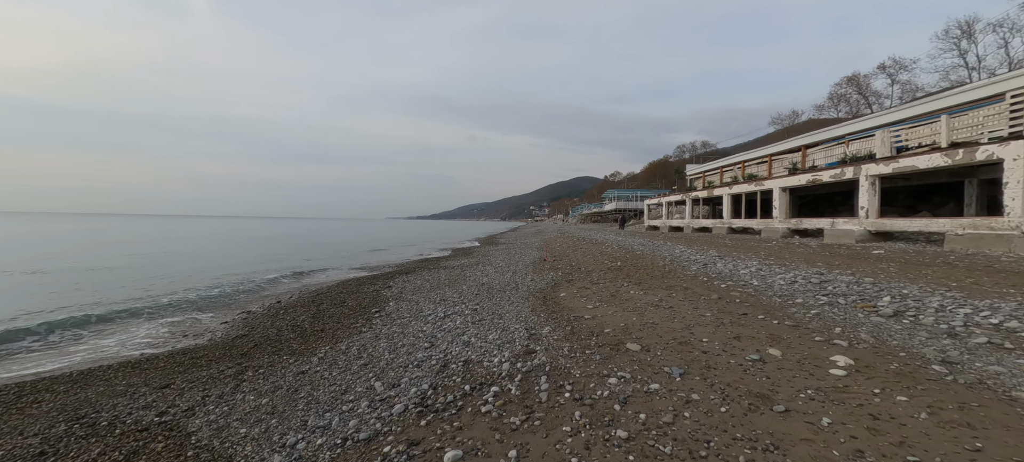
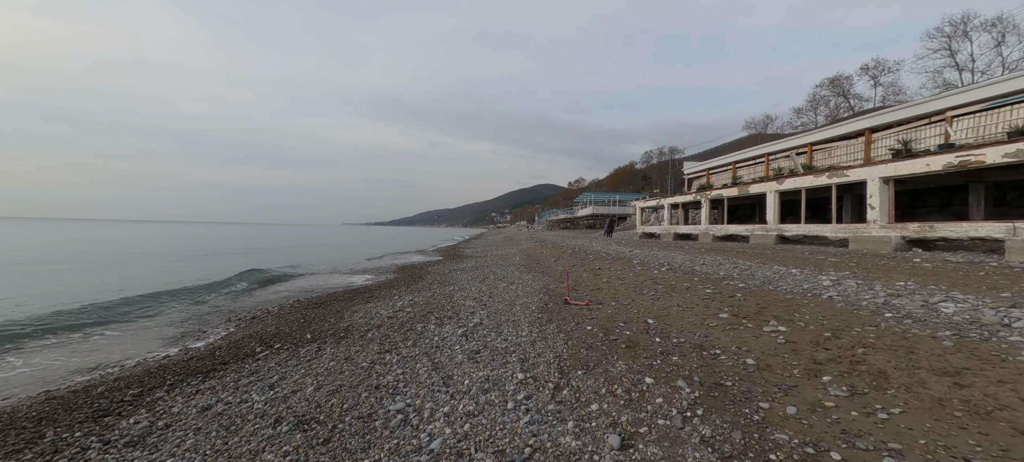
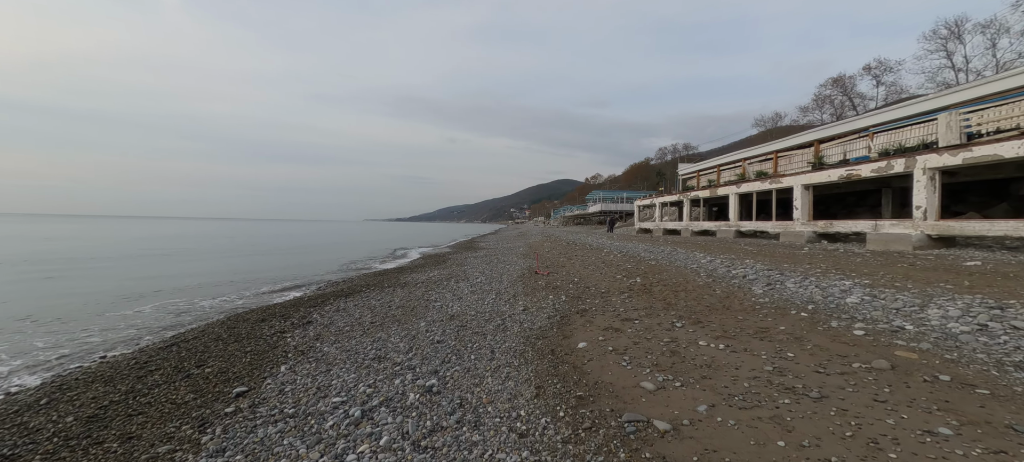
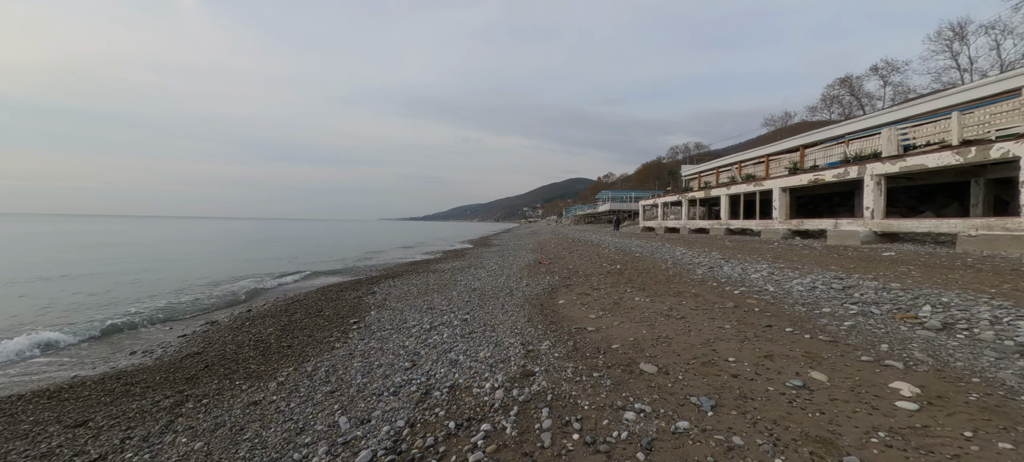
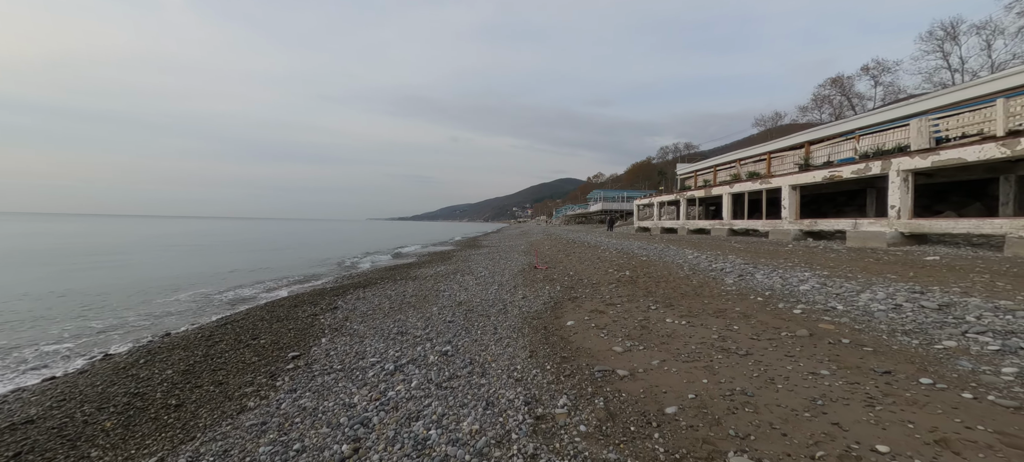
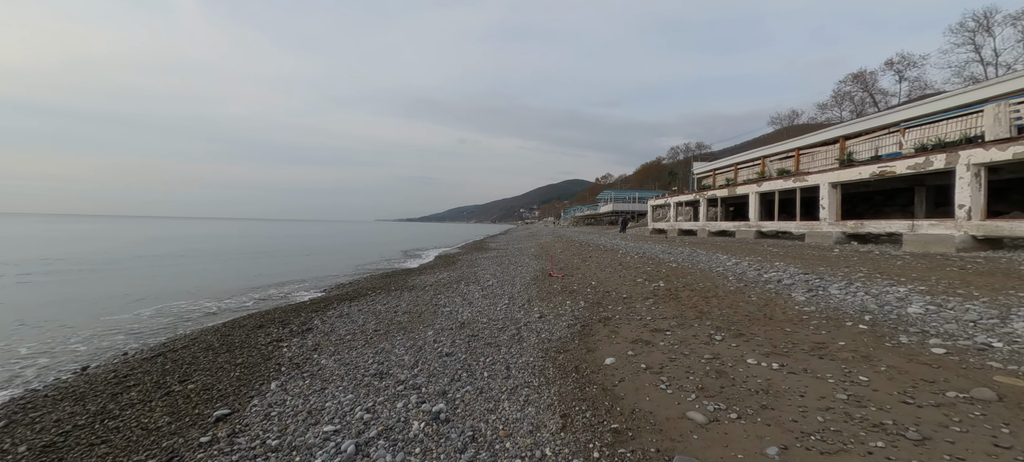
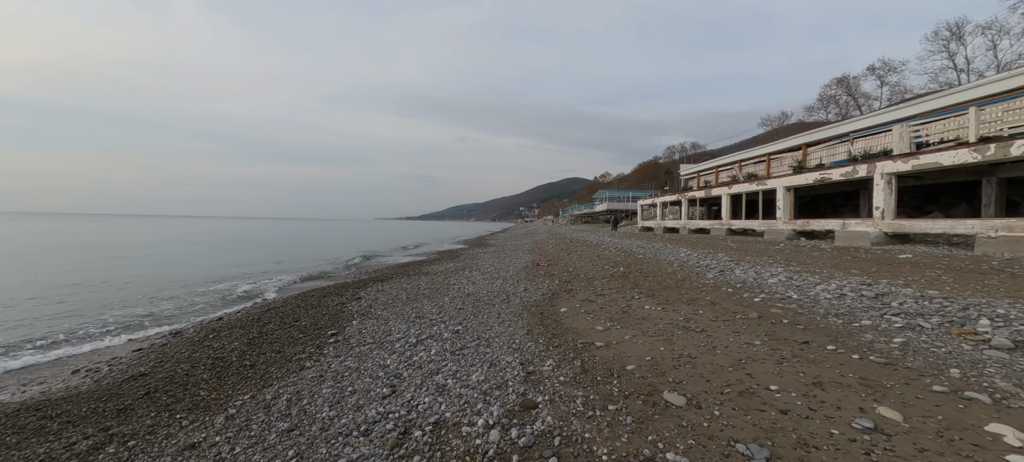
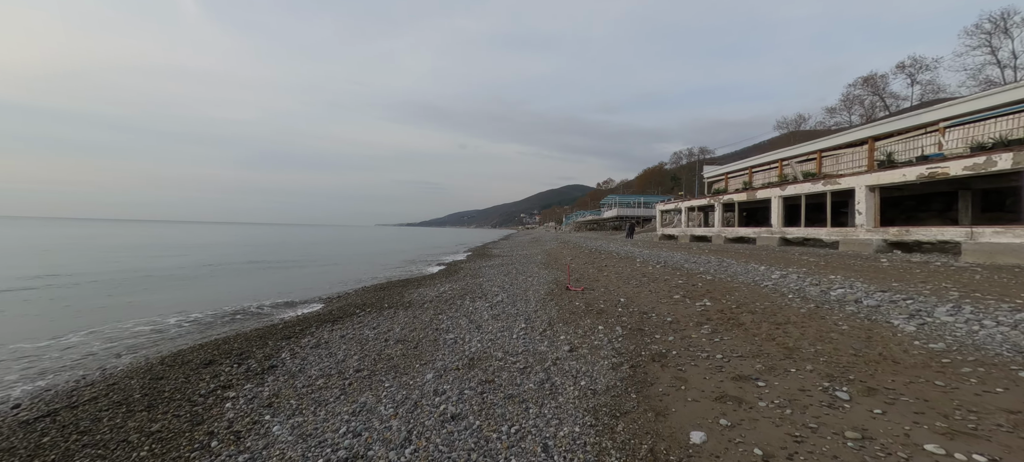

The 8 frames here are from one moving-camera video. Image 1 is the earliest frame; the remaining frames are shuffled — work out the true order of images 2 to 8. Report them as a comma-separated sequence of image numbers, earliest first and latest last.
4, 7, 5, 3, 6, 8, 2
